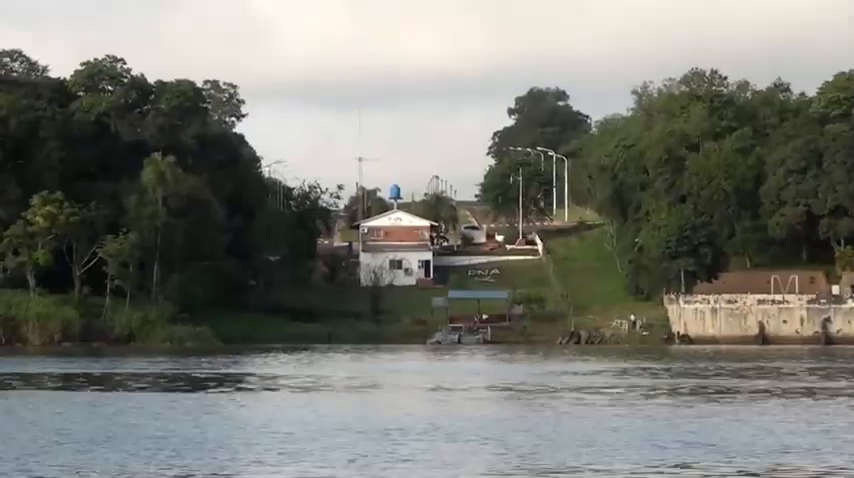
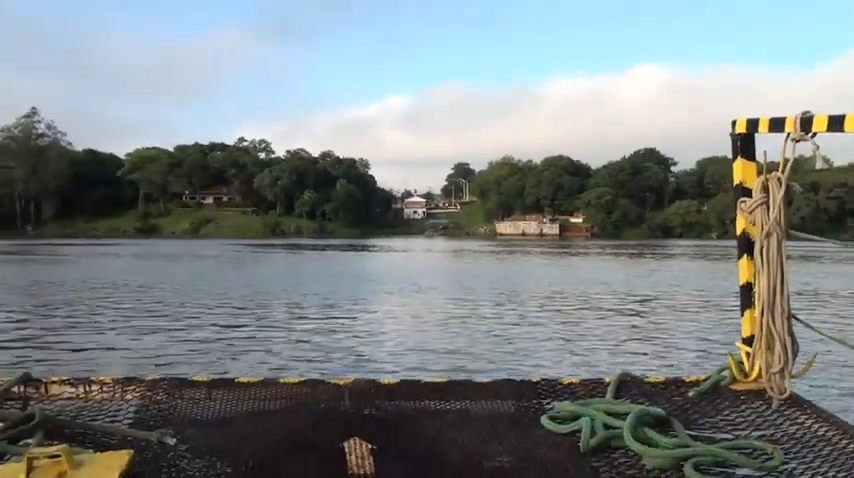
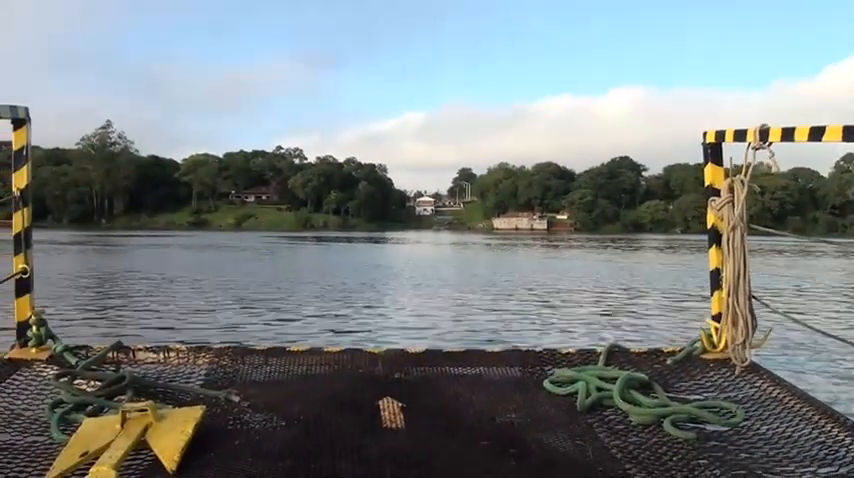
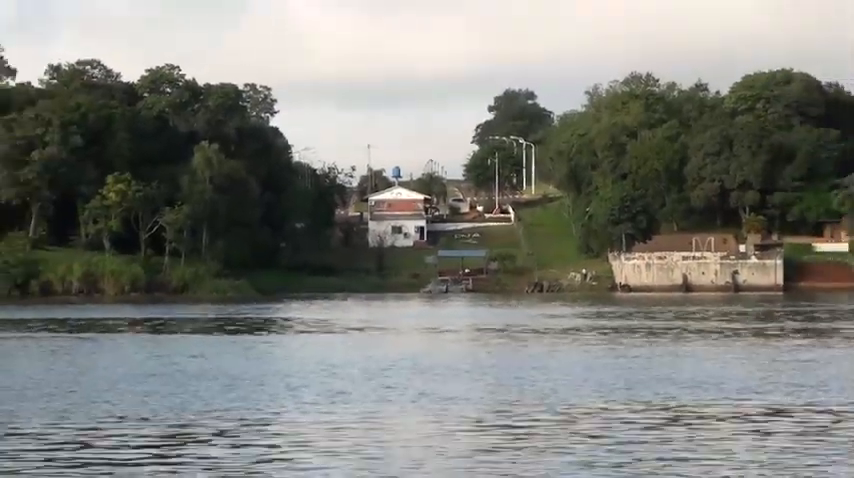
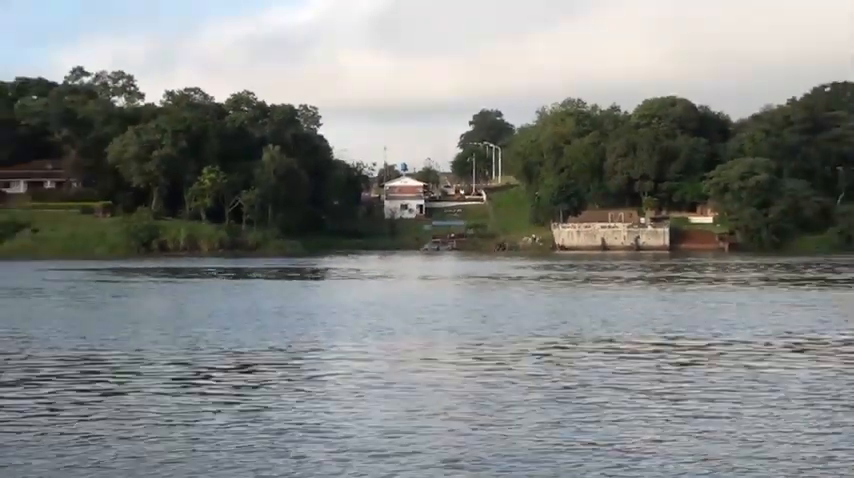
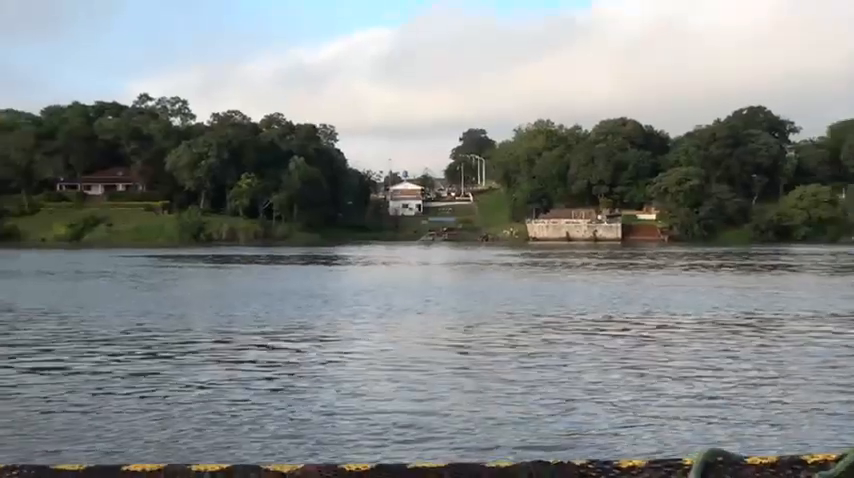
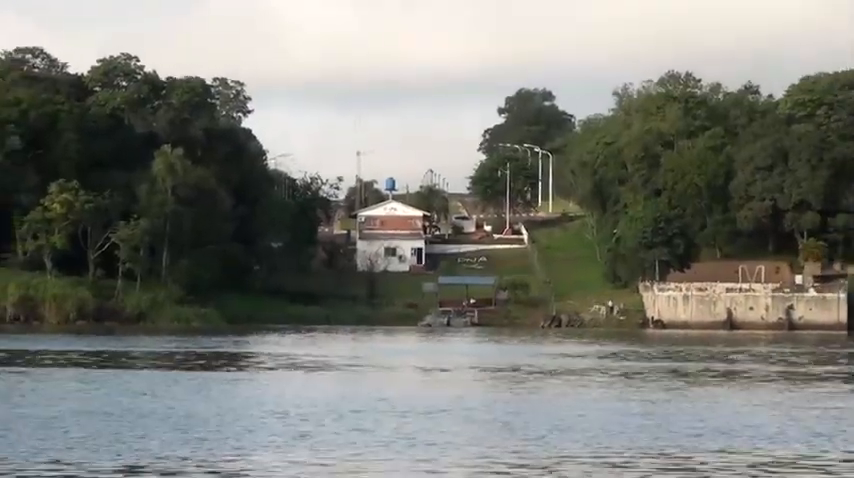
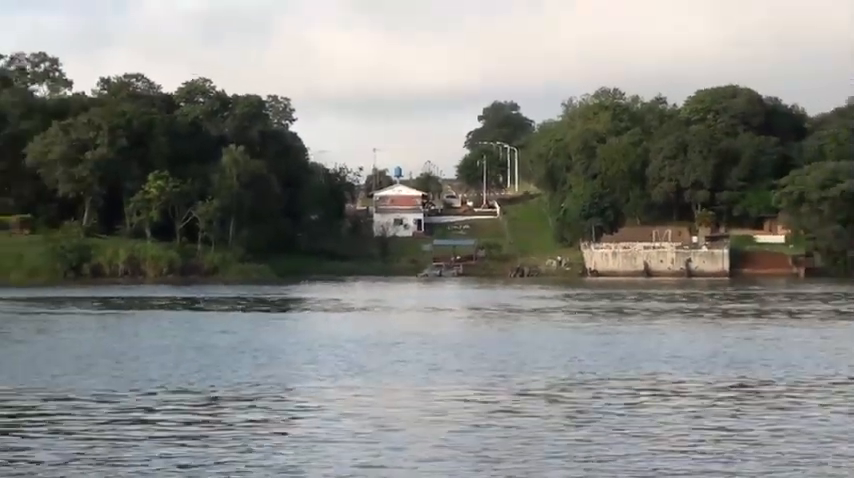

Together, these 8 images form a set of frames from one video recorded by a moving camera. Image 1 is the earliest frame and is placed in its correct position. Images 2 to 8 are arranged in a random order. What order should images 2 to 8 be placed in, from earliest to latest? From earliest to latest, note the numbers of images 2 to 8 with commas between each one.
7, 4, 8, 5, 6, 2, 3
